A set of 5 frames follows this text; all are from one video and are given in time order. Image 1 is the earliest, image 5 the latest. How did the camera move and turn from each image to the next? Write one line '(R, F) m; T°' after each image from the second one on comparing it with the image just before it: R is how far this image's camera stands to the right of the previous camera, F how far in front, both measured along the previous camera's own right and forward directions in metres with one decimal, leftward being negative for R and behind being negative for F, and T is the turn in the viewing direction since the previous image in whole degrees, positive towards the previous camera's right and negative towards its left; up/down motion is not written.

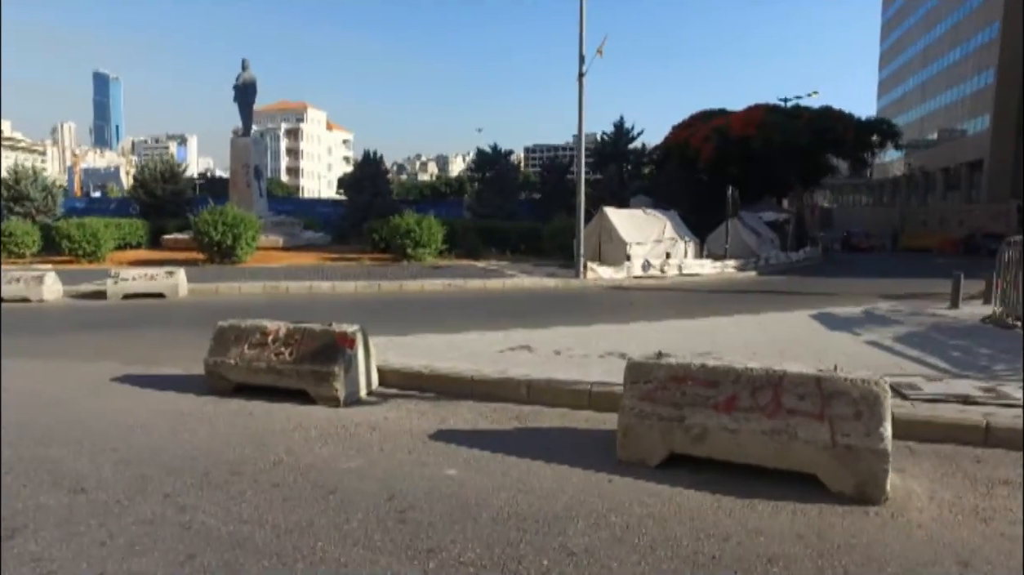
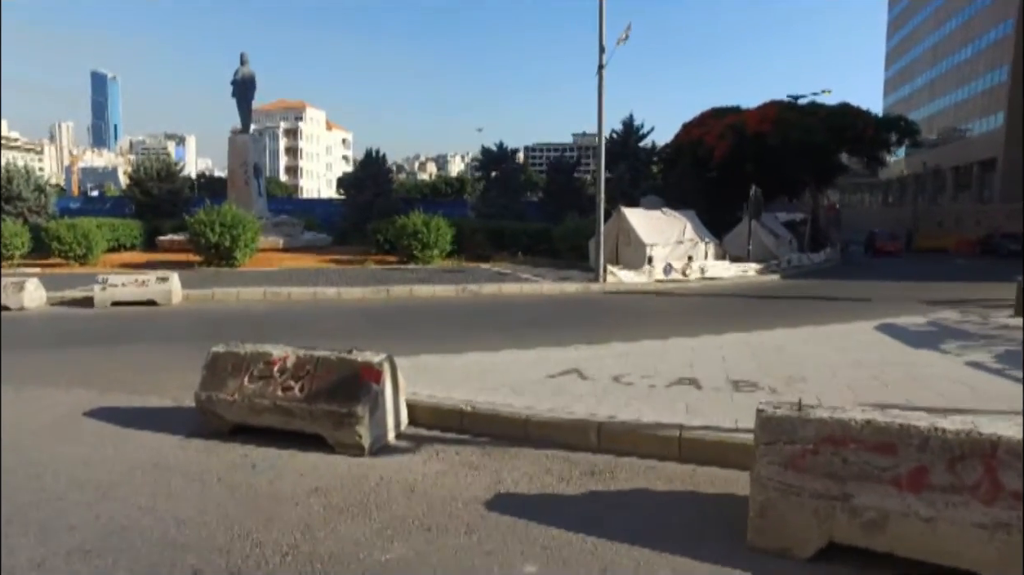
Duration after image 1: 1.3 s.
(-0.4, +1.1) m; 0°
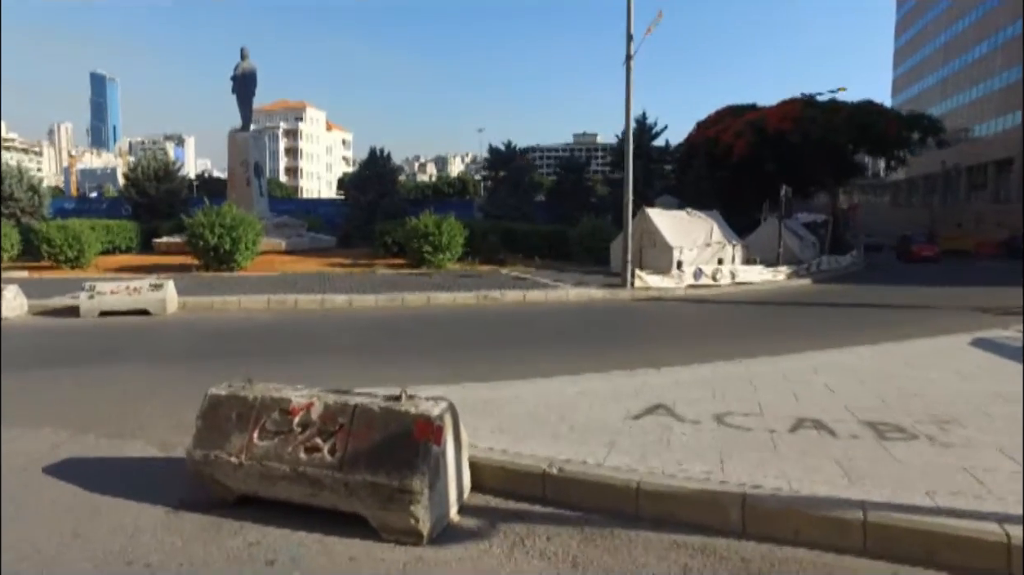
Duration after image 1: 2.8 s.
(-0.5, +1.2) m; 0°
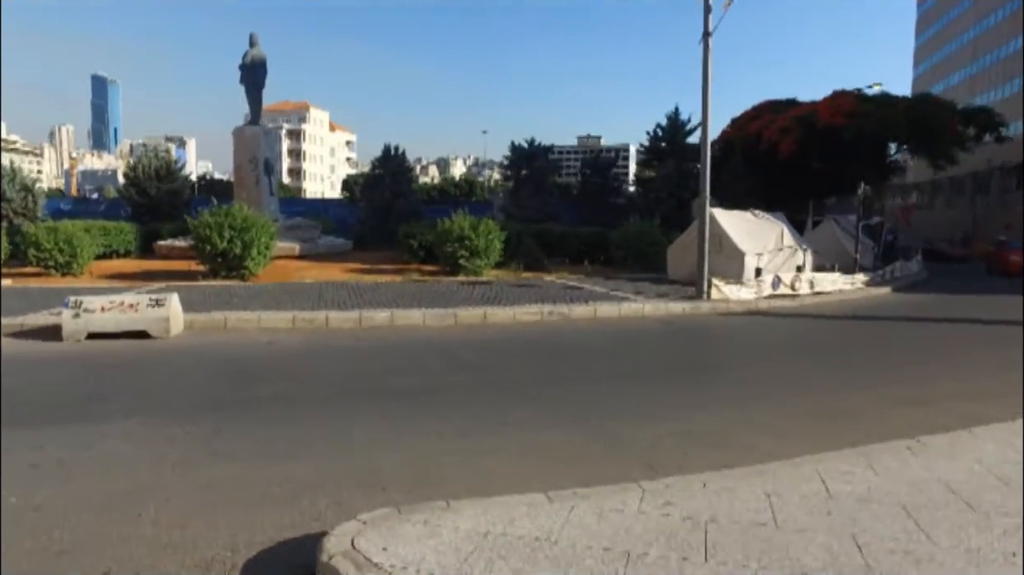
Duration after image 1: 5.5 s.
(-1.3, +2.2) m; 0°
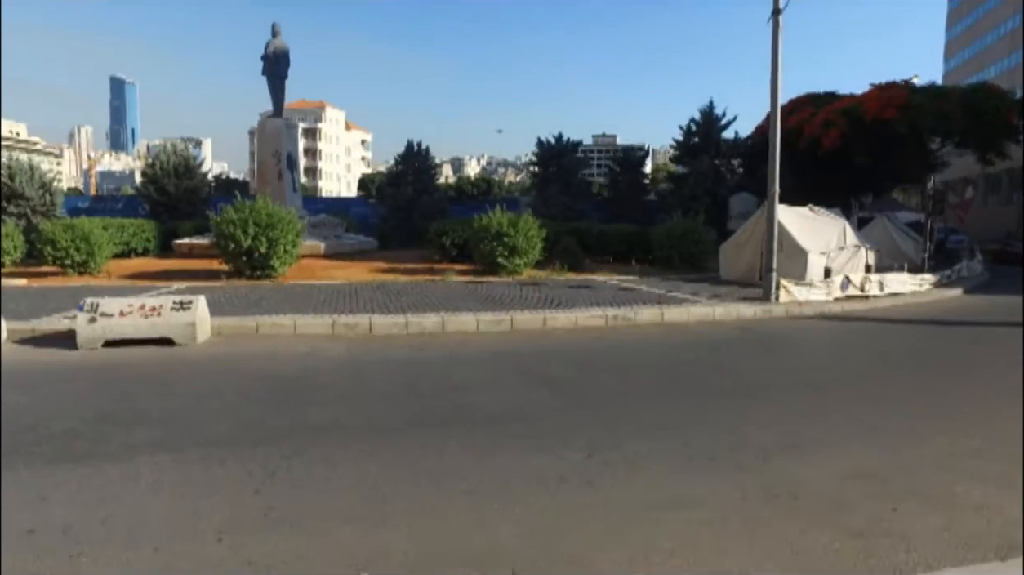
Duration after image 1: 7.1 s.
(-0.8, +1.1) m; -1°
